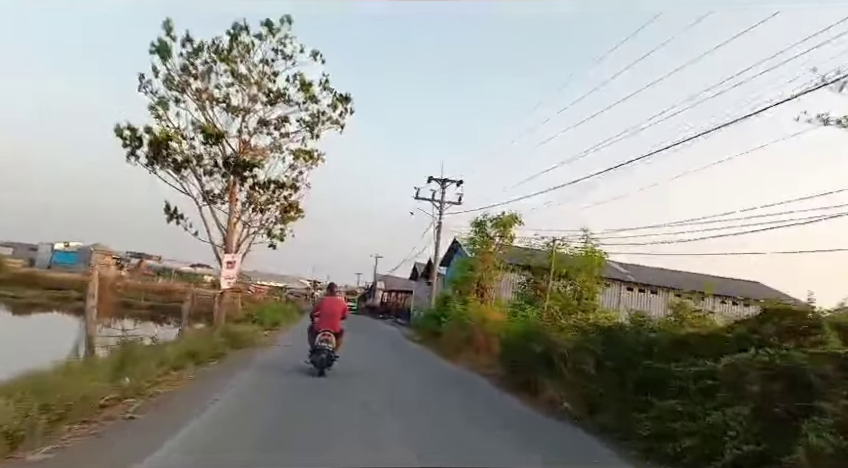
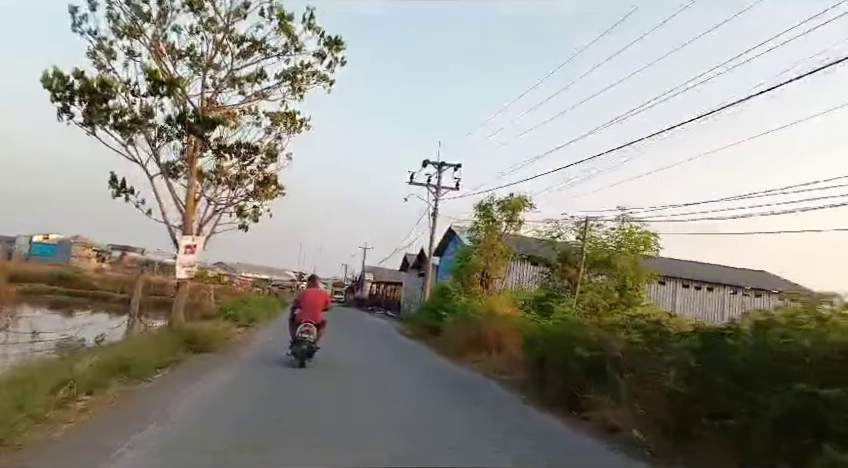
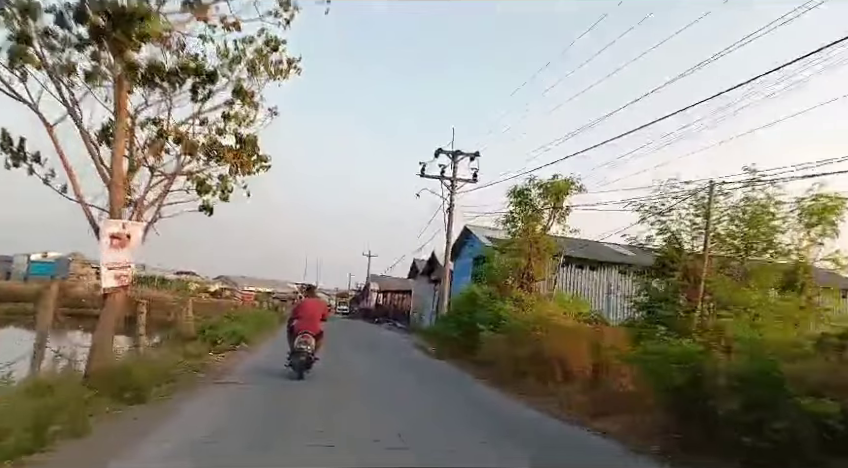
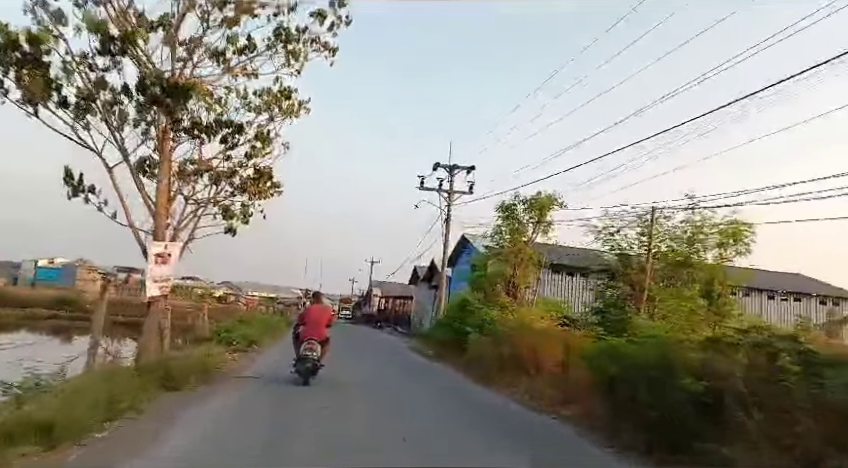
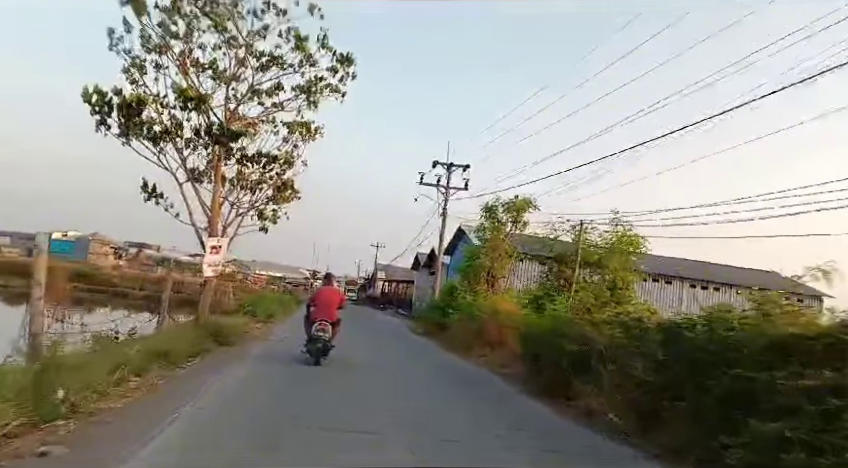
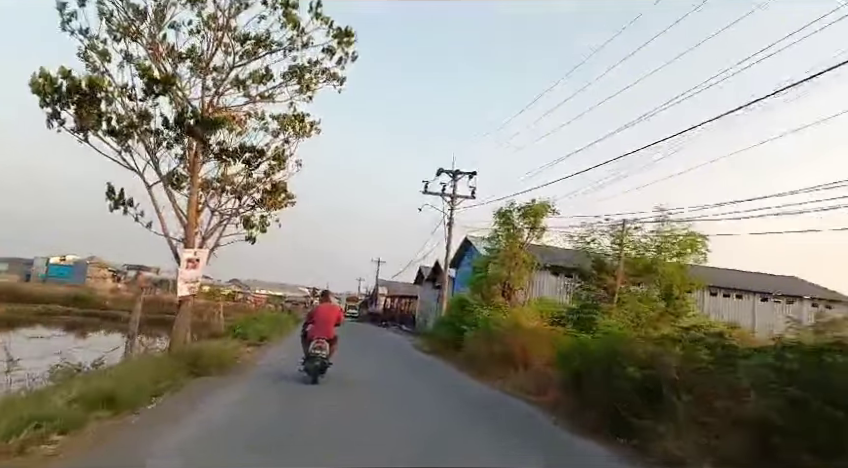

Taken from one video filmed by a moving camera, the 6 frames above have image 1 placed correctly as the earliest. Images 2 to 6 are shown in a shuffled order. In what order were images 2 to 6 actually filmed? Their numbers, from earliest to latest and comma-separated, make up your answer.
5, 2, 6, 4, 3
